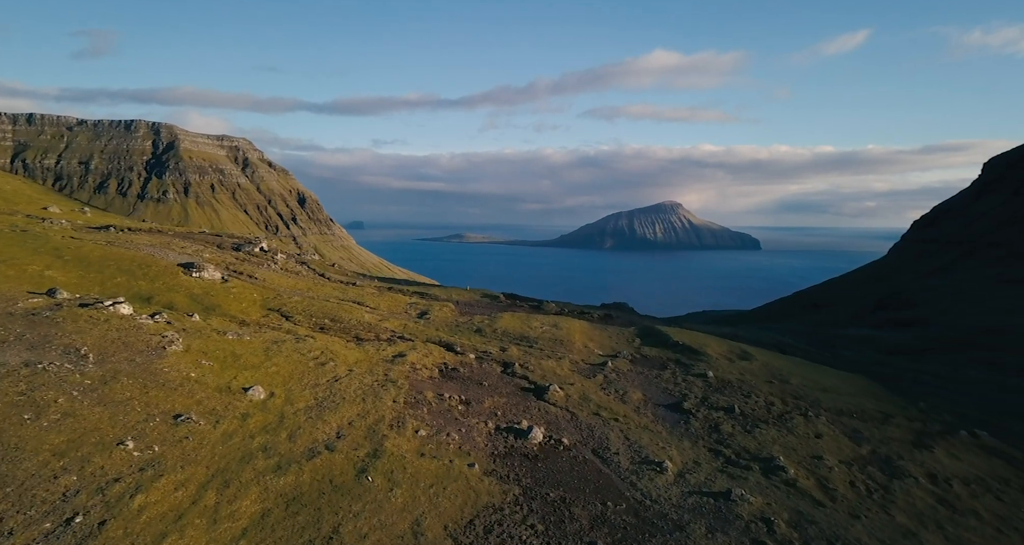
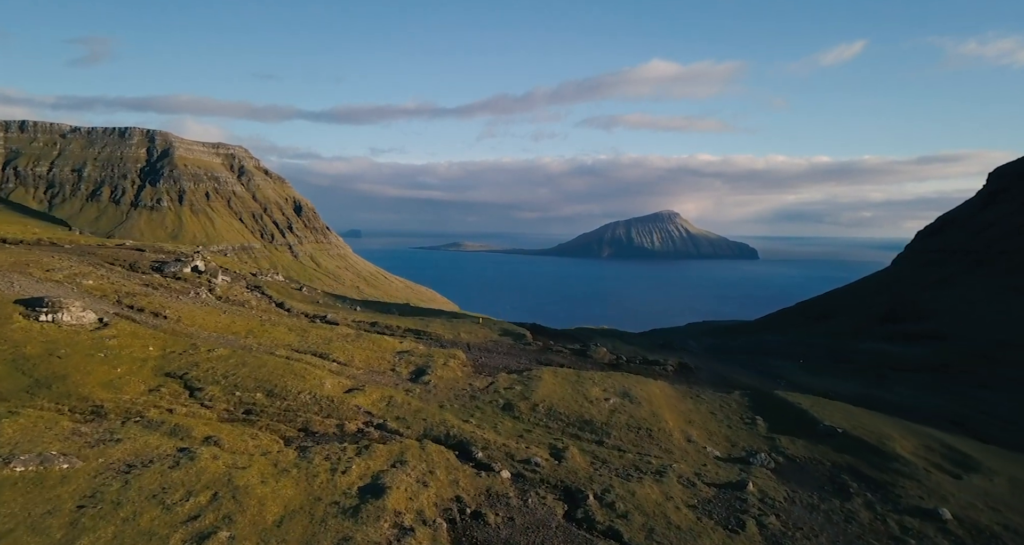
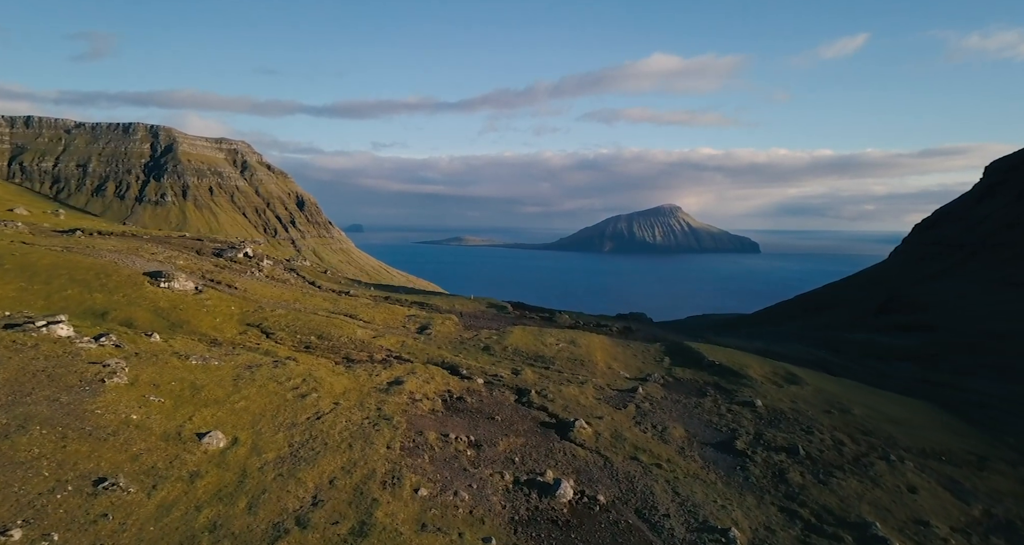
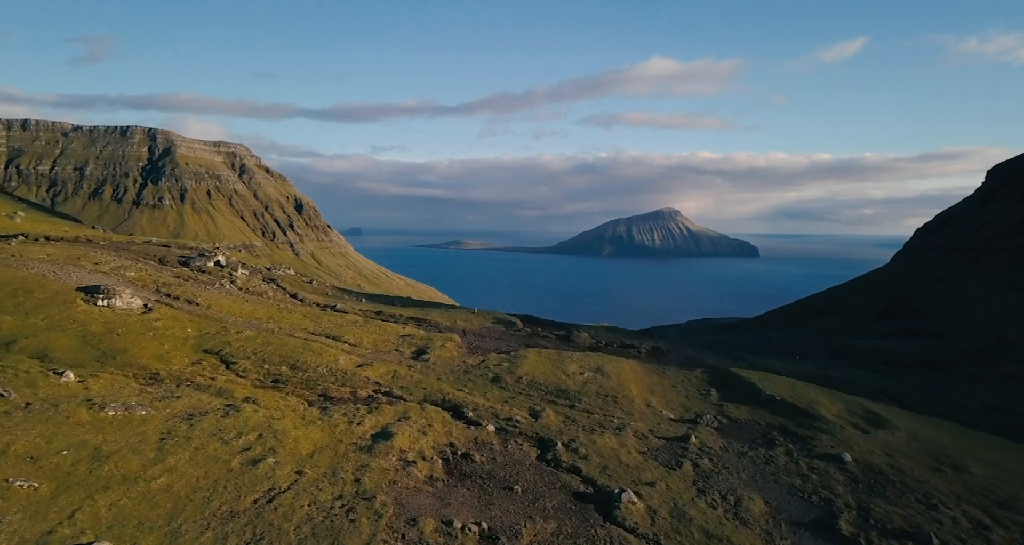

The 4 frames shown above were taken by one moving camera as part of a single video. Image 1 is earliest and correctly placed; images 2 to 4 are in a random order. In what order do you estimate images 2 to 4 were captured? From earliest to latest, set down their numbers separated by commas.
3, 4, 2
